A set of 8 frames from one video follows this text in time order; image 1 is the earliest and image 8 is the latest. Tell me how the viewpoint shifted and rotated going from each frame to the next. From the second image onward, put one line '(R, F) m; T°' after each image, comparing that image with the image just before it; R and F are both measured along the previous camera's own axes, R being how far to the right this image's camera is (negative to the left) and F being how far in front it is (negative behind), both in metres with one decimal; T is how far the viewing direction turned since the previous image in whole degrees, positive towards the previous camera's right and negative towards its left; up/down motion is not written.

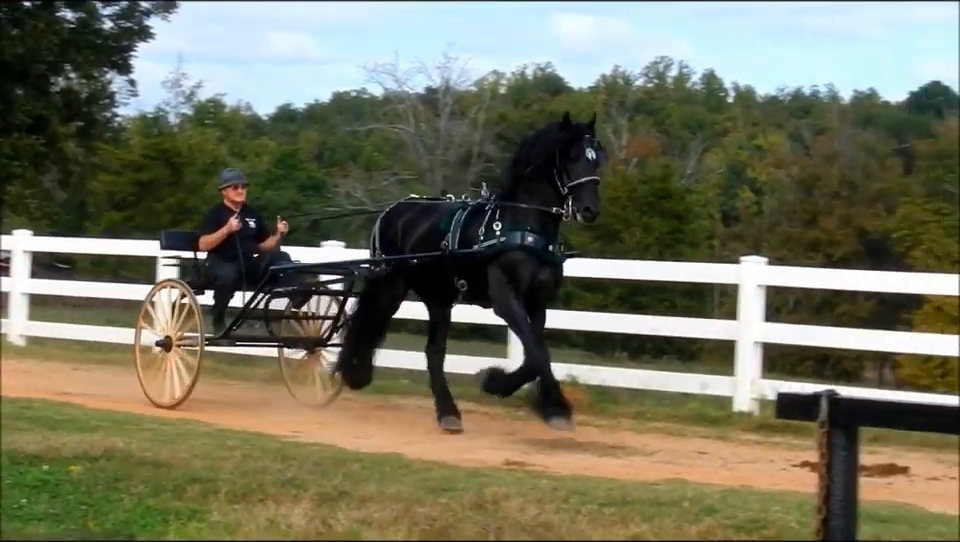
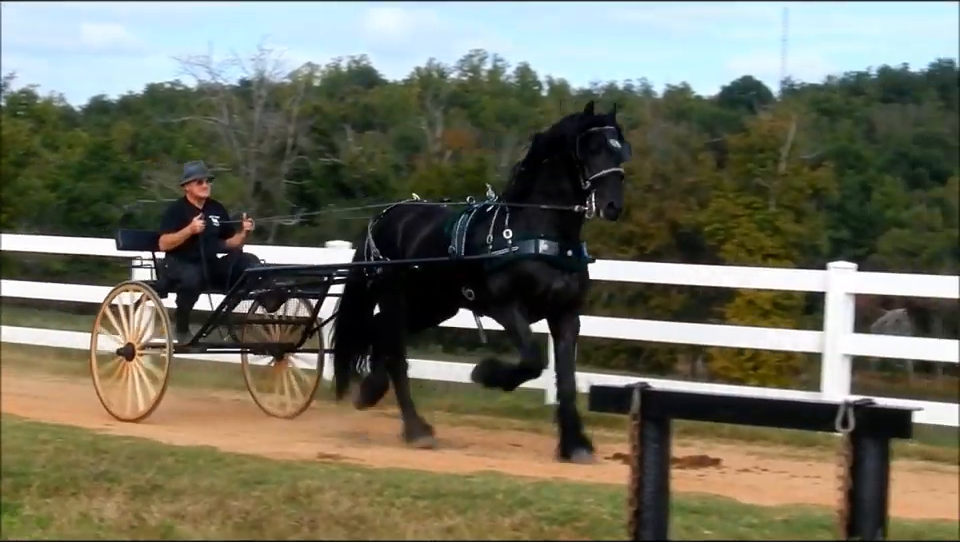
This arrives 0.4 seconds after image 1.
(+0.5, 0.0) m; +1°
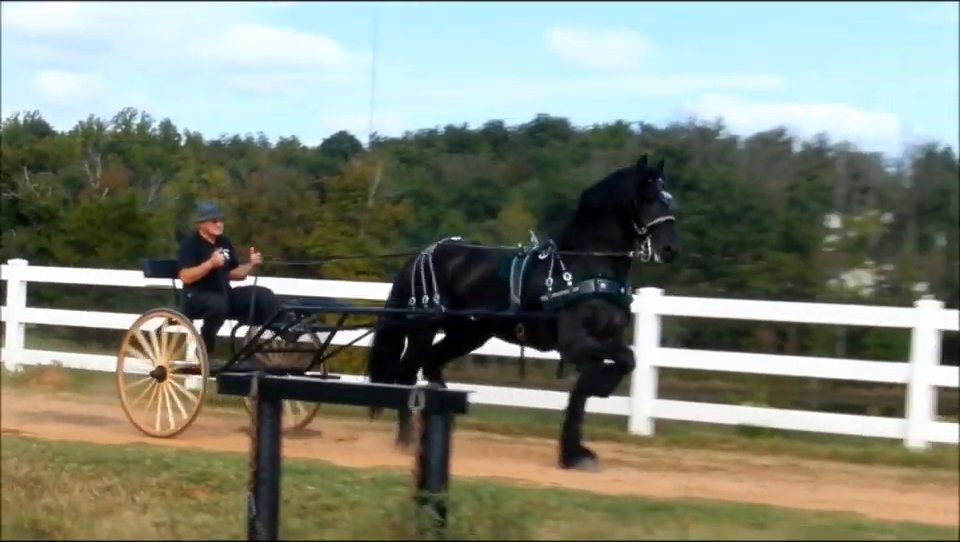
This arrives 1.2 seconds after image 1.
(+1.3, -1.0) m; +3°
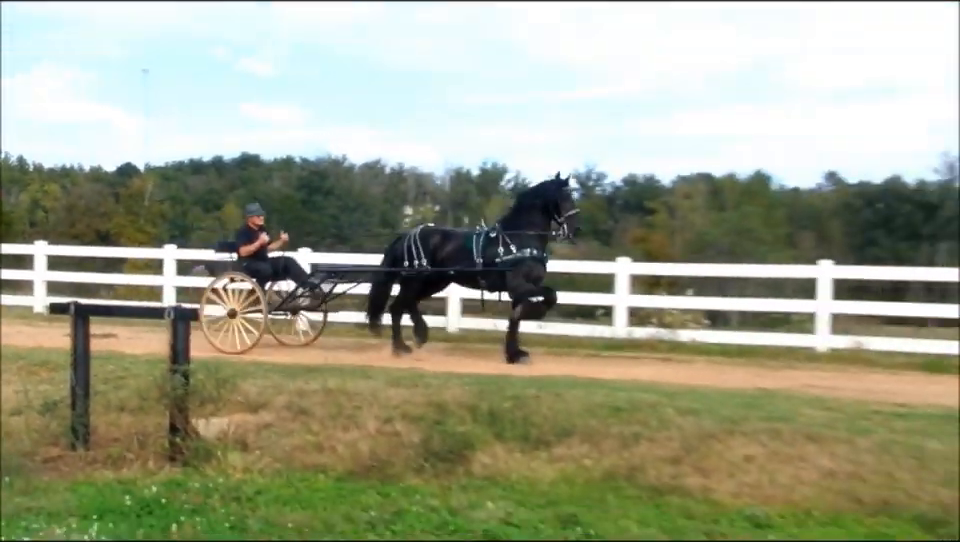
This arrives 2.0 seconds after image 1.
(+0.8, -3.7) m; +9°
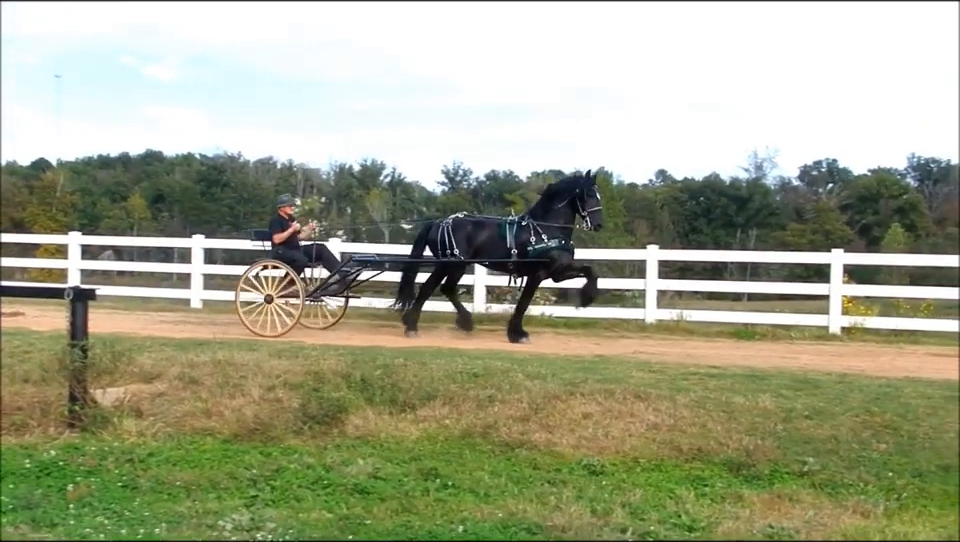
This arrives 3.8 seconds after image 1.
(+0.3, -1.1) m; +5°
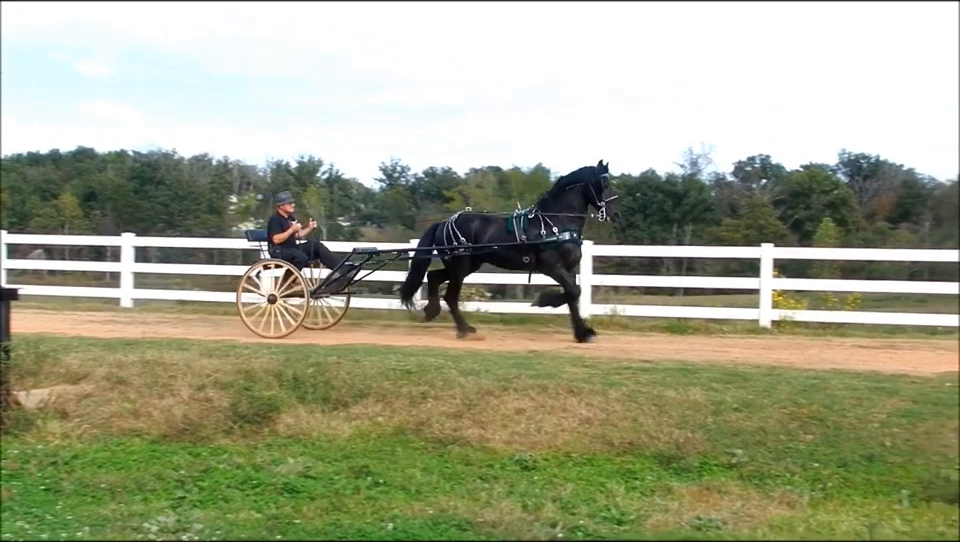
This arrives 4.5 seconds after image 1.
(+0.1, 0.0) m; +3°
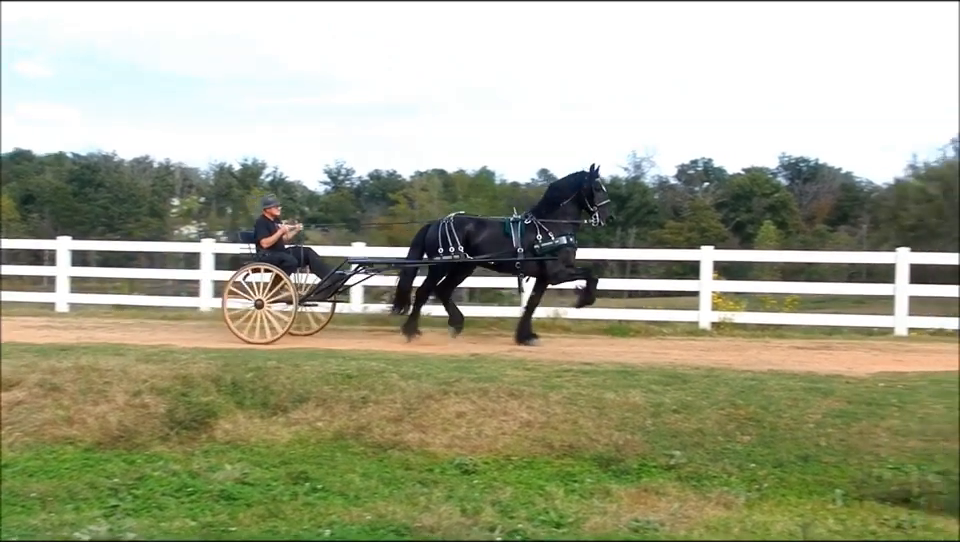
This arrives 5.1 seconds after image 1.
(+0.1, 0.0) m; +3°
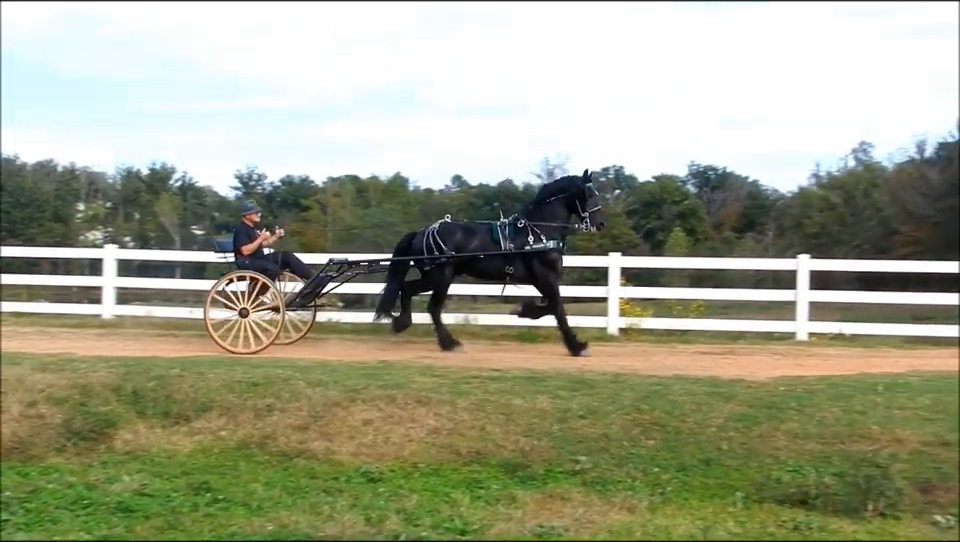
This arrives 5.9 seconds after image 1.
(+0.1, 0.0) m; +4°
